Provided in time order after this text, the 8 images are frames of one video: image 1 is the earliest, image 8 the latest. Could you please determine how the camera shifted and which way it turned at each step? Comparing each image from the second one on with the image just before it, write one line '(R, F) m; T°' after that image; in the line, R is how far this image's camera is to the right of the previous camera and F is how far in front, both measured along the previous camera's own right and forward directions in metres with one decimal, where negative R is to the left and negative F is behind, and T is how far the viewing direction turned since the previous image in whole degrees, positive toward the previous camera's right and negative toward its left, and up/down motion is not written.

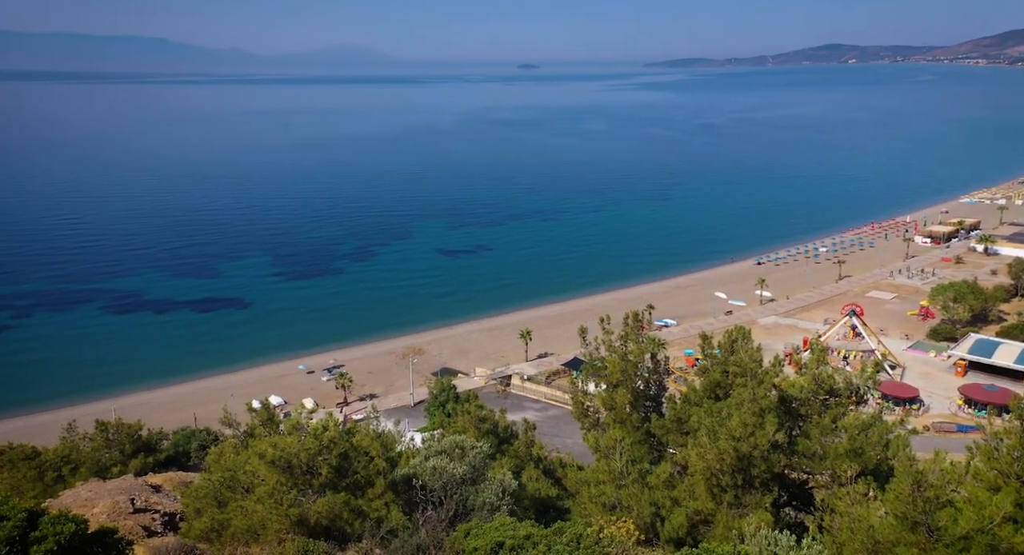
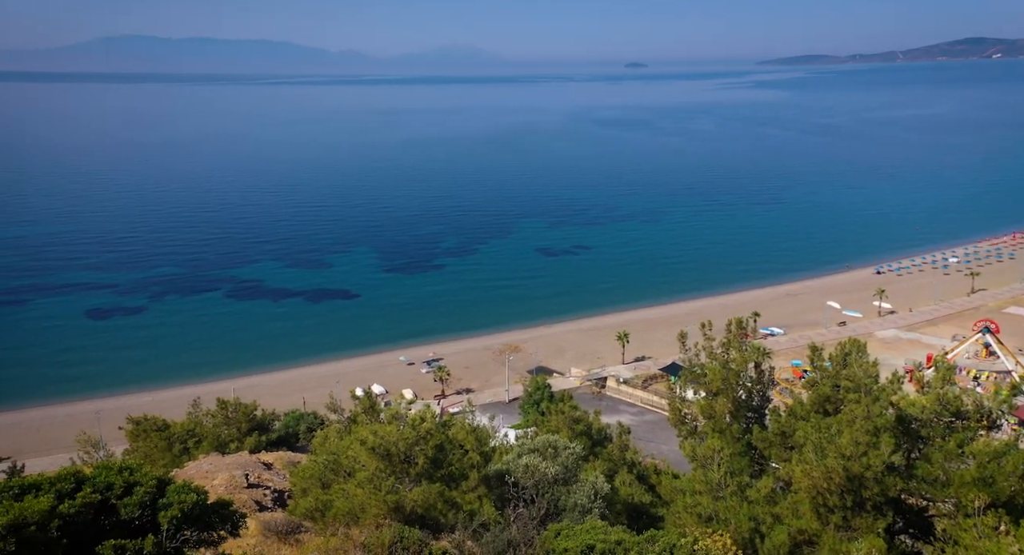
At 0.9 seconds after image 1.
(-0.1, +0.3) m; -7°
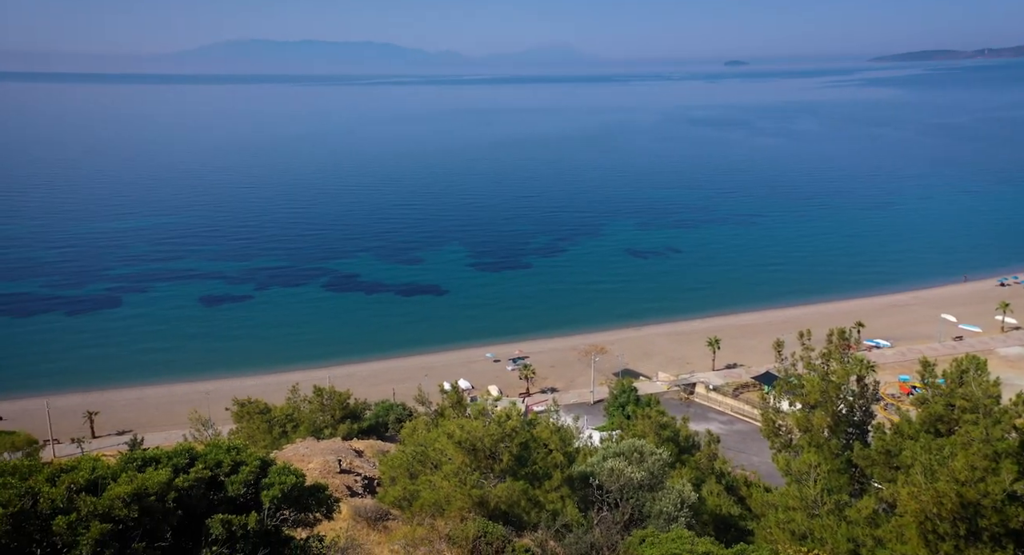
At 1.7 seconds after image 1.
(-0.2, +0.2) m; -6°
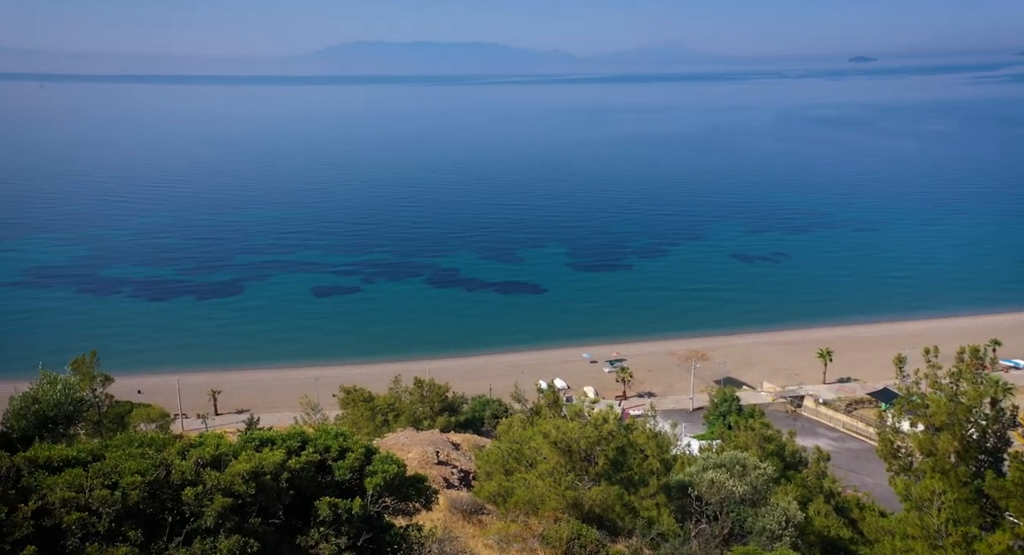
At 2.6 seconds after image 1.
(-0.2, +0.5) m; -7°
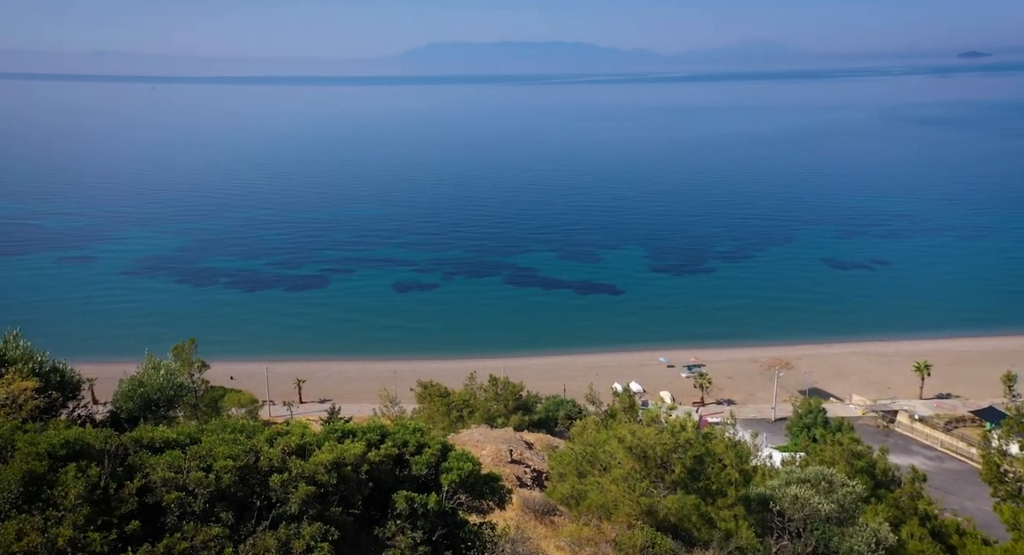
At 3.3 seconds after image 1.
(-0.1, +0.6) m; -5°
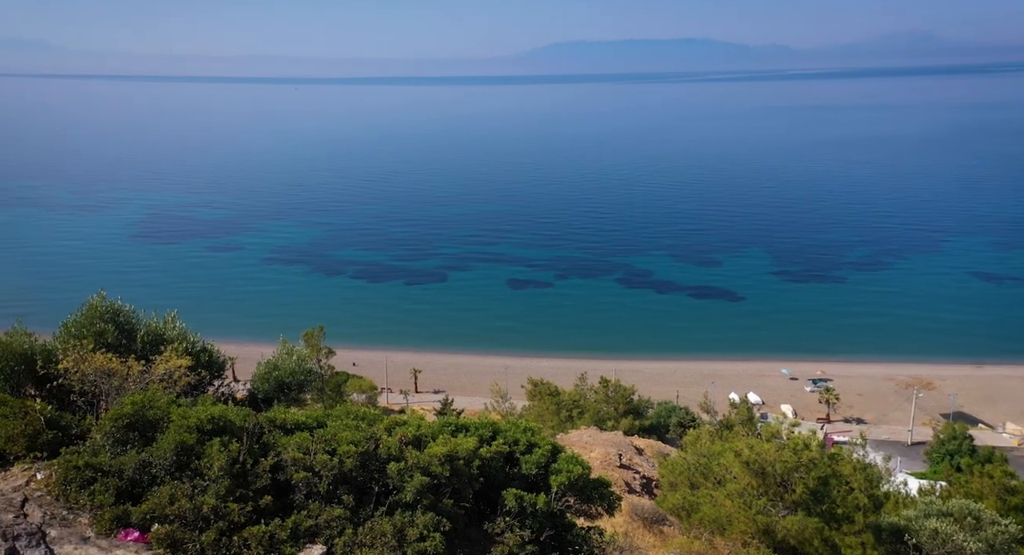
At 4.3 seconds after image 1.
(-0.1, +1.3) m; -8°
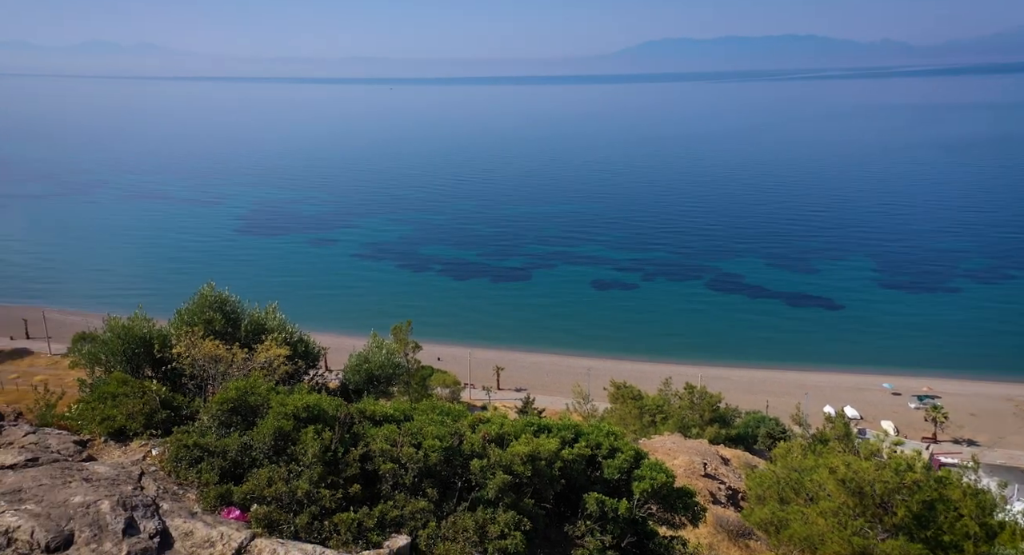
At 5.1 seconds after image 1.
(+0.1, +1.5) m; -6°
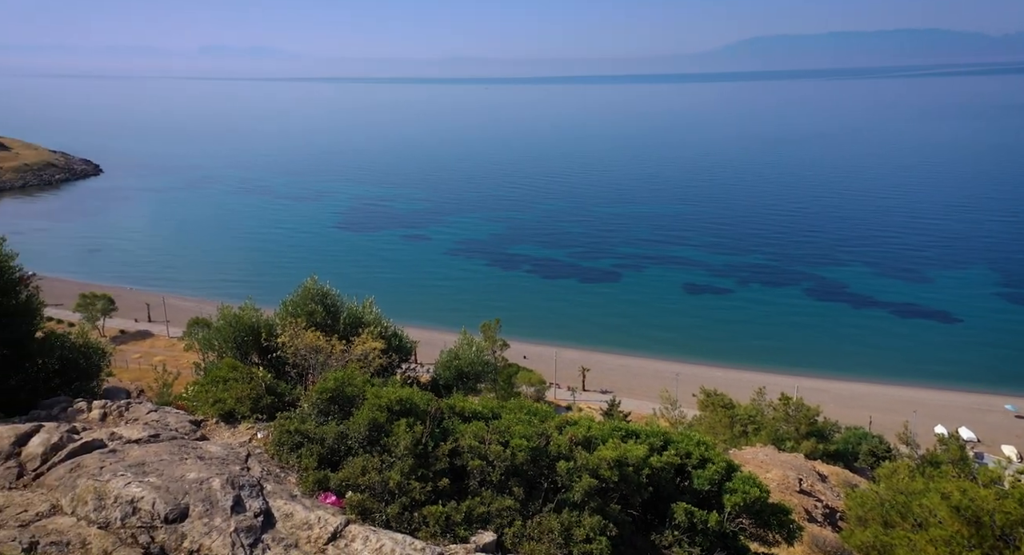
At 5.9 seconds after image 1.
(-0.1, +1.5) m; -6°
